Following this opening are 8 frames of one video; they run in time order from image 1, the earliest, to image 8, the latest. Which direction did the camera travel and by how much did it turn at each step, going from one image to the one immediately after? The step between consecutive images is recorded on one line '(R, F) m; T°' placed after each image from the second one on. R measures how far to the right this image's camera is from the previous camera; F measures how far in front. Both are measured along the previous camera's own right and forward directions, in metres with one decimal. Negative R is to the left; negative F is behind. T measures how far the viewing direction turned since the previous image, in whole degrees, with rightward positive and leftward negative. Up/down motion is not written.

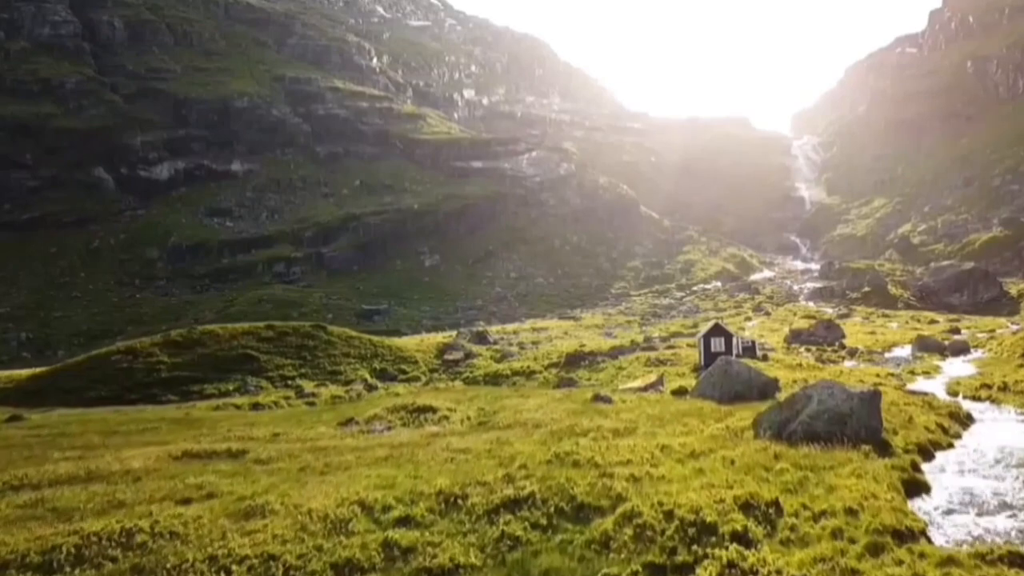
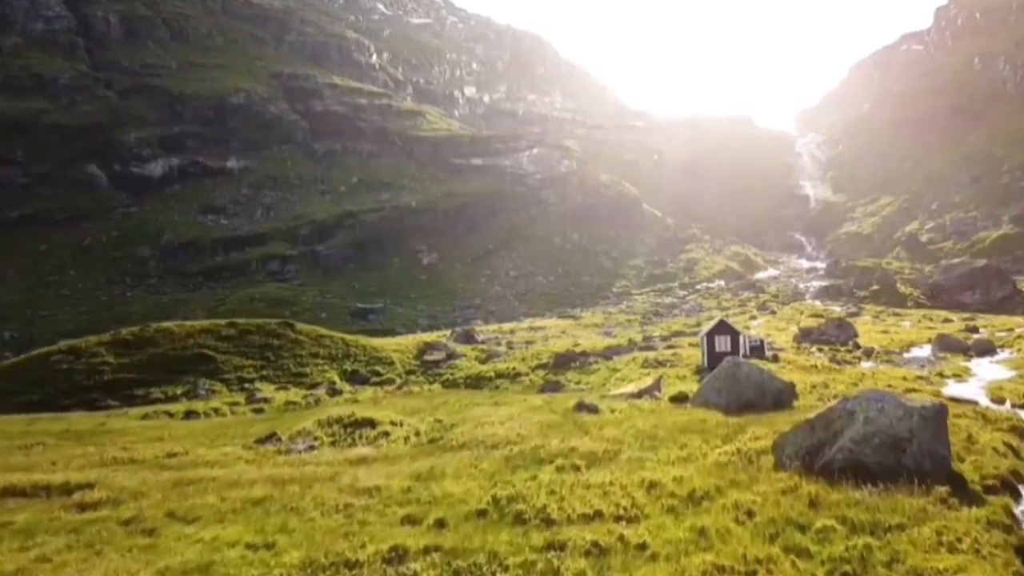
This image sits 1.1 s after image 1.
(+1.1, +4.5) m; 0°
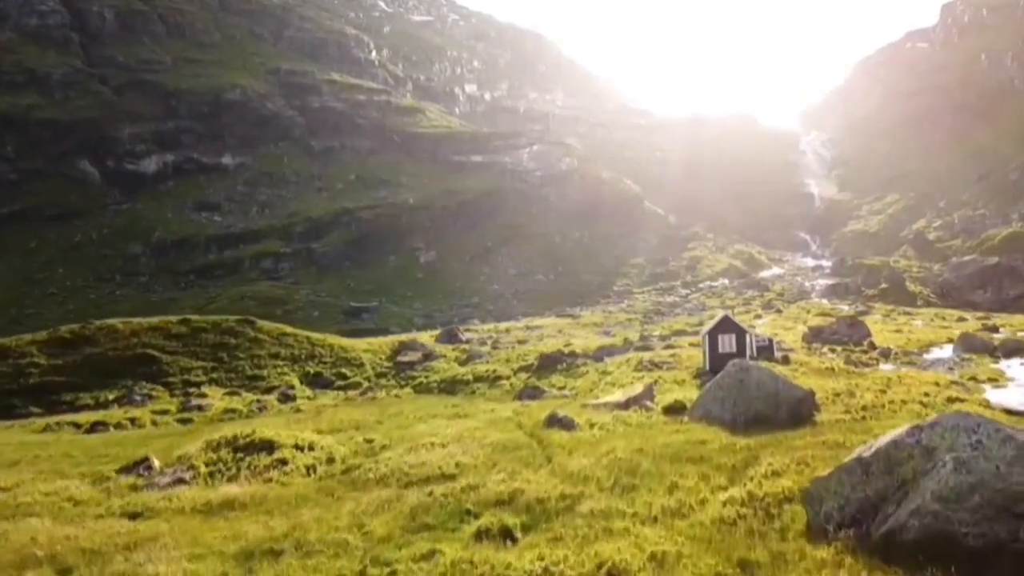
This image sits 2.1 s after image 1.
(+1.1, +4.5) m; 0°
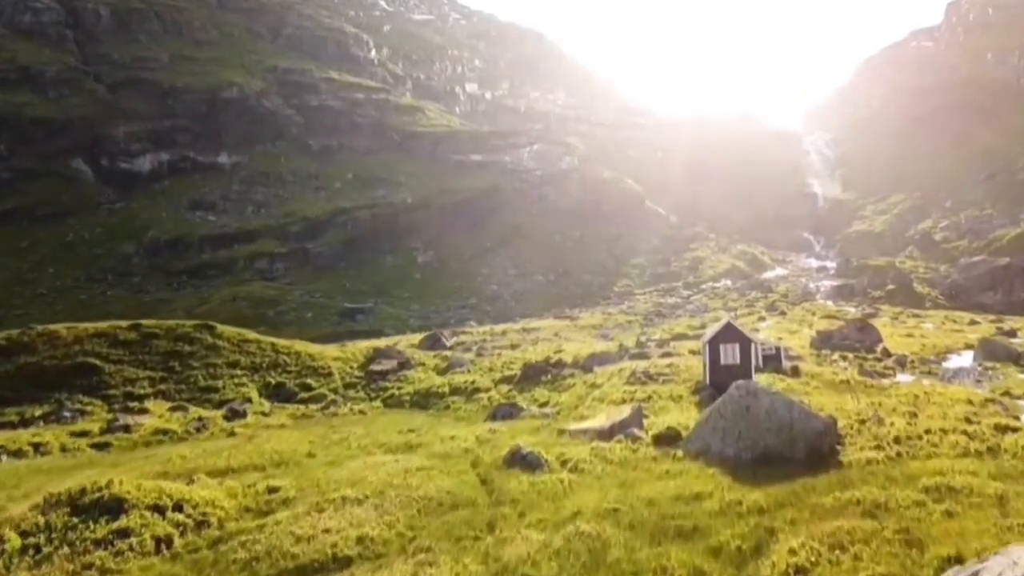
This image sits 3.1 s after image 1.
(+1.0, +3.7) m; 0°
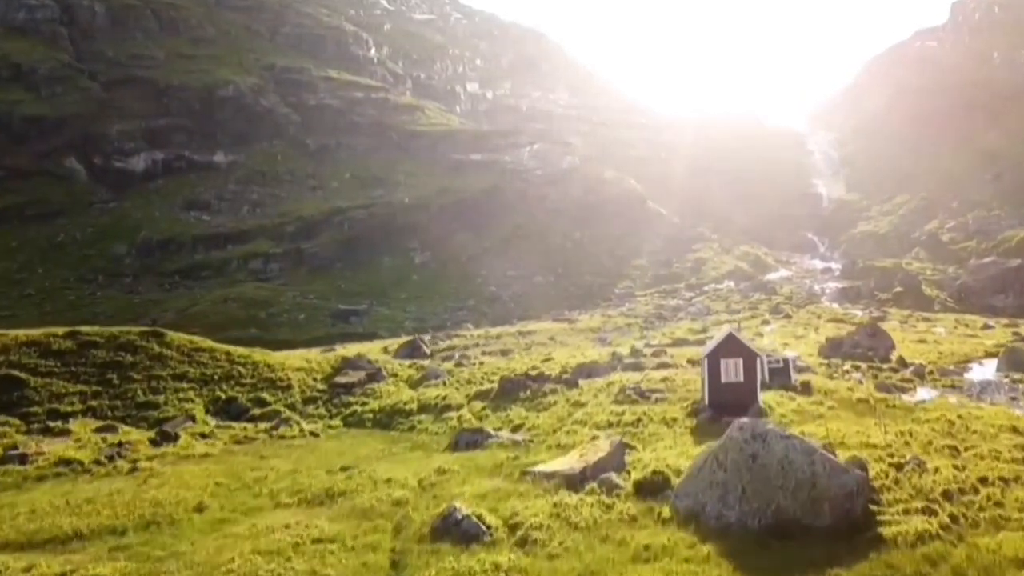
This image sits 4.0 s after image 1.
(+1.1, +3.9) m; 0°
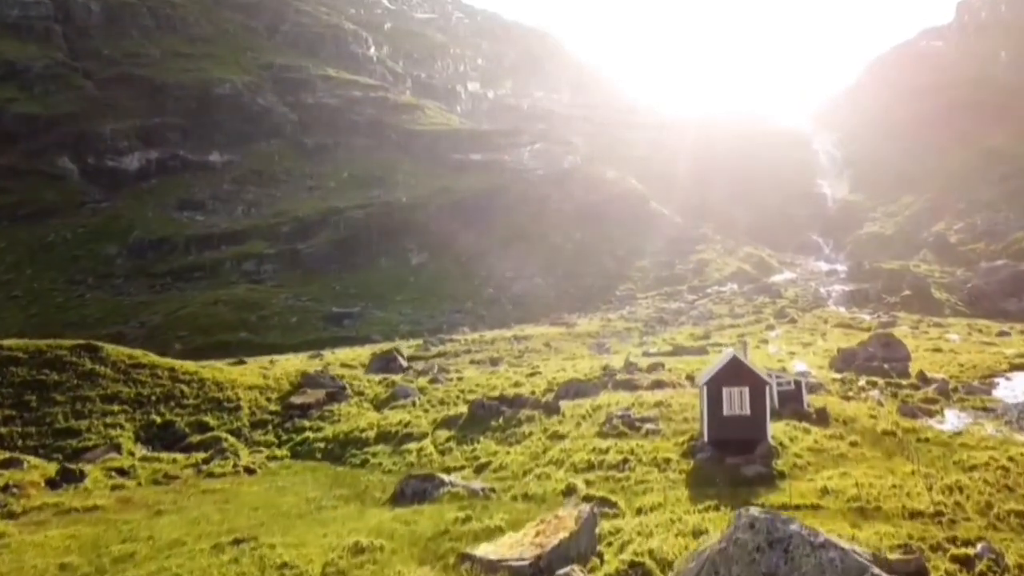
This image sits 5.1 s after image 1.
(+1.0, +4.0) m; 0°
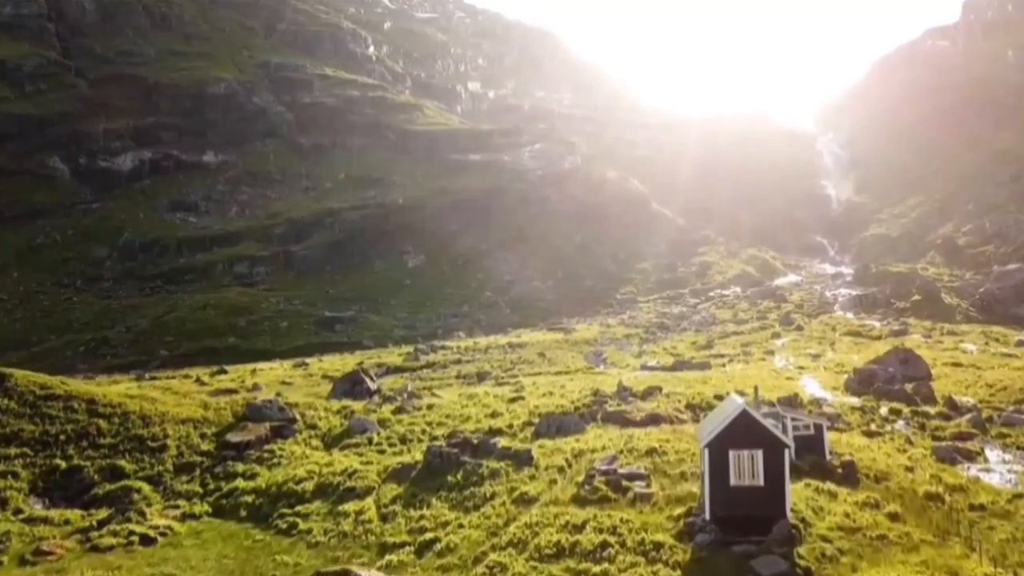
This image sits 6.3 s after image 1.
(+1.1, +4.5) m; 0°
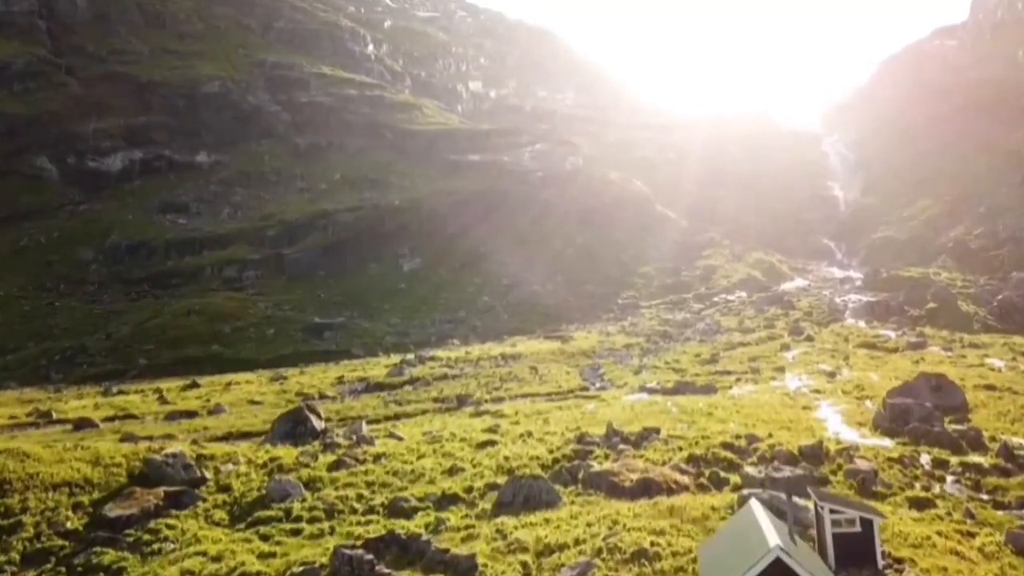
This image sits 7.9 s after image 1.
(+1.4, +6.1) m; 0°
